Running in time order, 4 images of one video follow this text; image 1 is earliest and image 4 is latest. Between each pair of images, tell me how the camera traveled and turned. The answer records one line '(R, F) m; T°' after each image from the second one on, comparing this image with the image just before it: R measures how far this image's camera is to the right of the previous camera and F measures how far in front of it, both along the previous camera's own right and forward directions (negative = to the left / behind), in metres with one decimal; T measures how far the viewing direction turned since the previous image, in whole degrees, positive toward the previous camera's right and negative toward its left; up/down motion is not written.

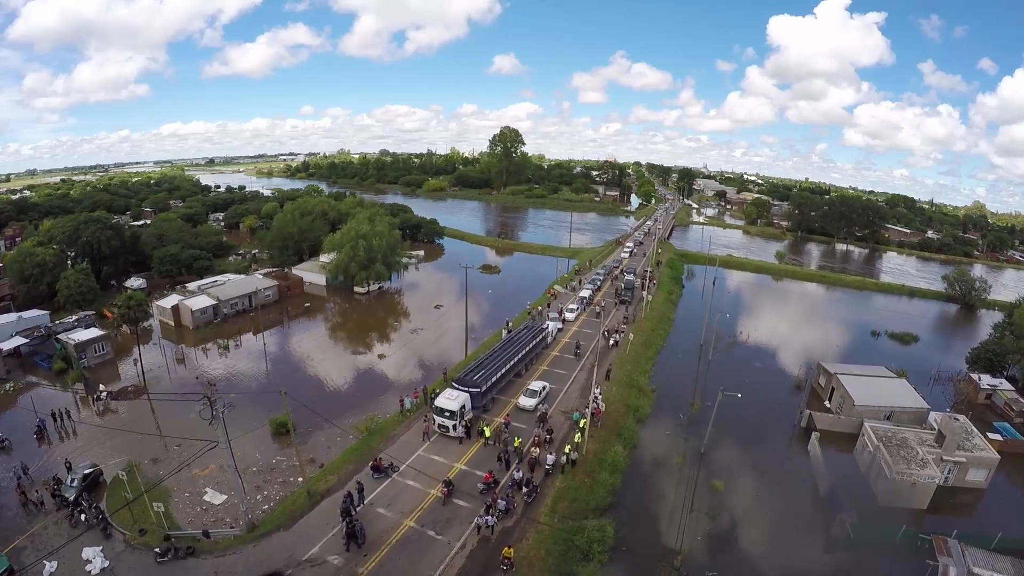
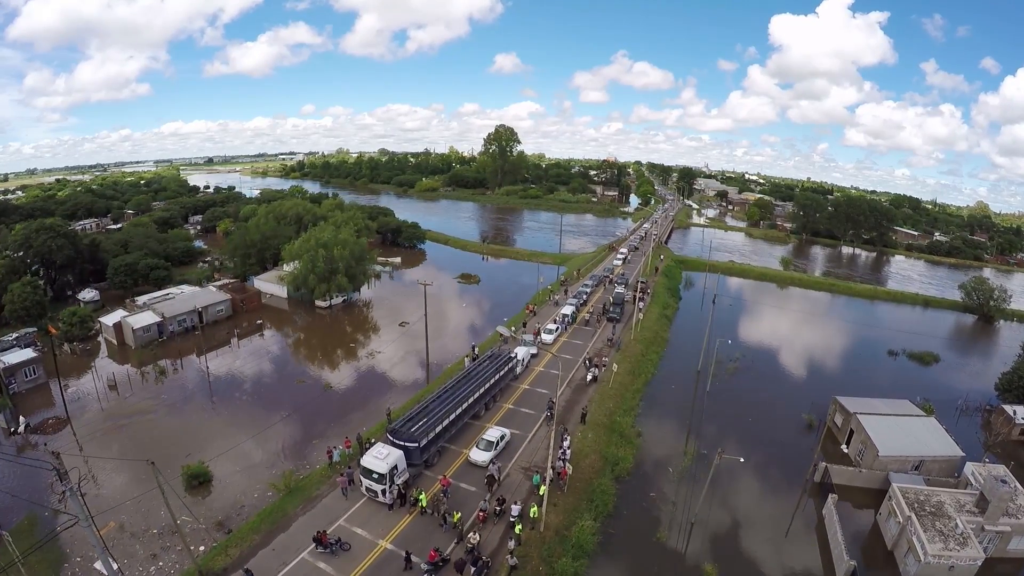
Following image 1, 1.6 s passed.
(+0.1, +1.0) m; 0°
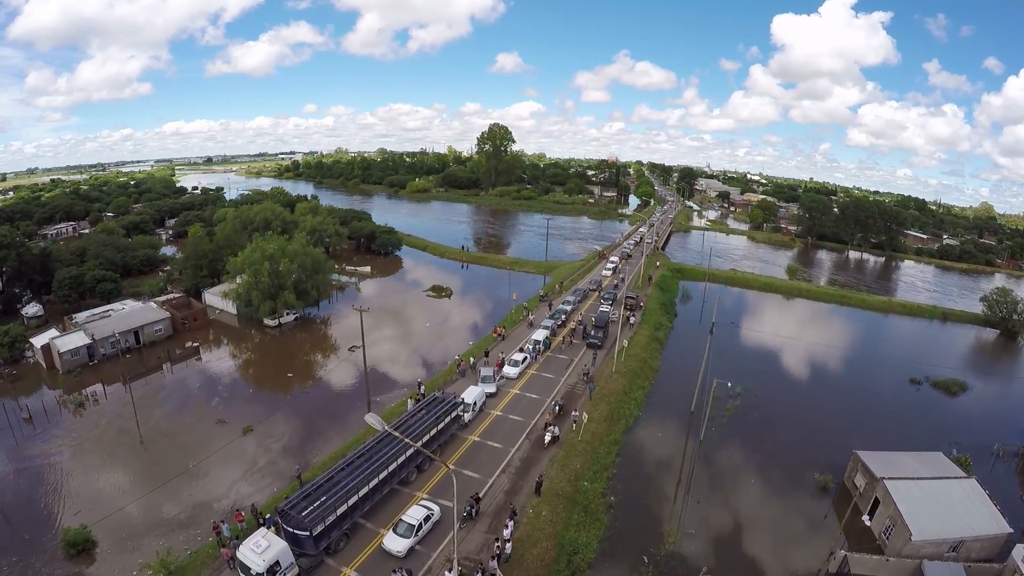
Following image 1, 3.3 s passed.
(0.0, +1.2) m; 0°
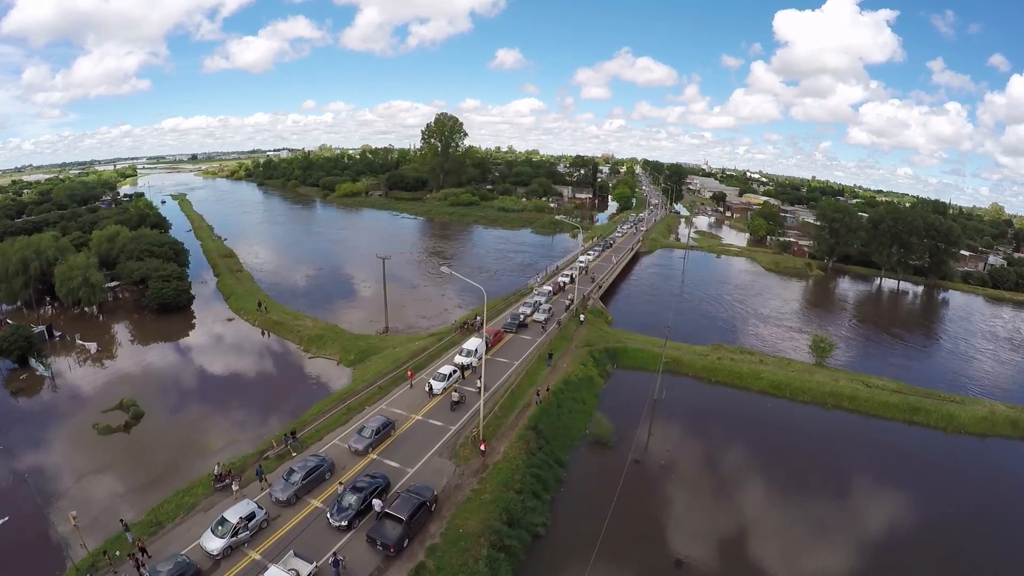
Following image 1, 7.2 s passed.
(+1.0, +3.2) m; 0°
